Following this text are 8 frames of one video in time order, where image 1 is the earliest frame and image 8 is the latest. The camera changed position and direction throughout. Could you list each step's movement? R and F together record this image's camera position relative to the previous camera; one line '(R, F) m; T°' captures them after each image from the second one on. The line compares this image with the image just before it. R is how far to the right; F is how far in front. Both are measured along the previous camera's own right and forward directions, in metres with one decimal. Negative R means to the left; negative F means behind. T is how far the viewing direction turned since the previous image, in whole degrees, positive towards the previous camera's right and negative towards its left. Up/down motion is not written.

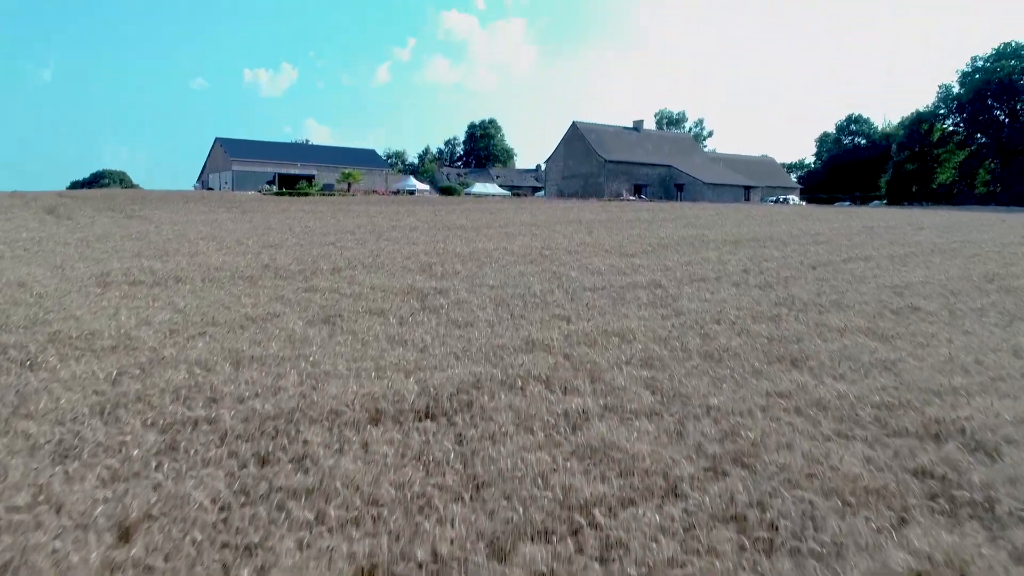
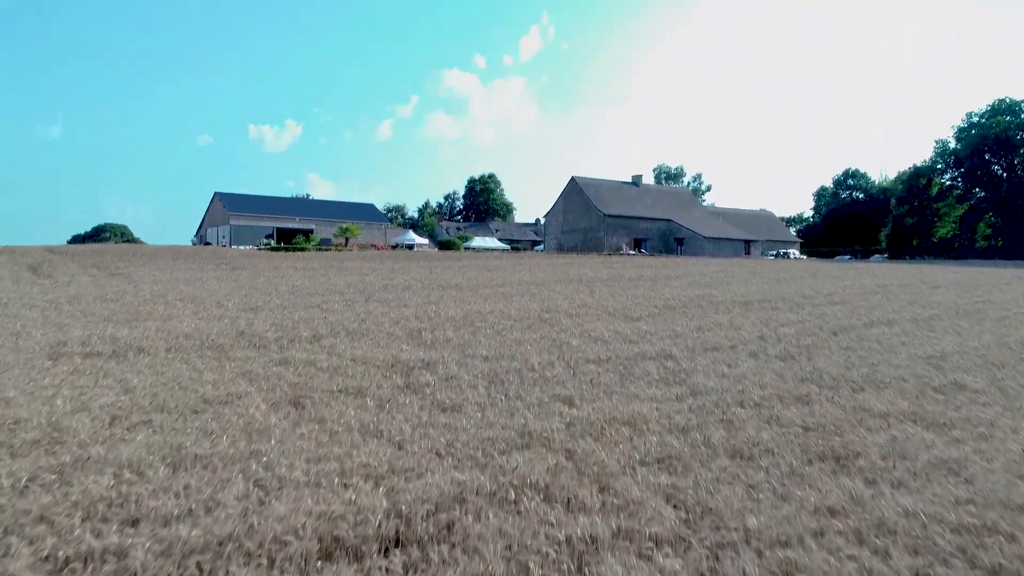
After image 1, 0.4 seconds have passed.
(0.0, +0.5) m; 0°
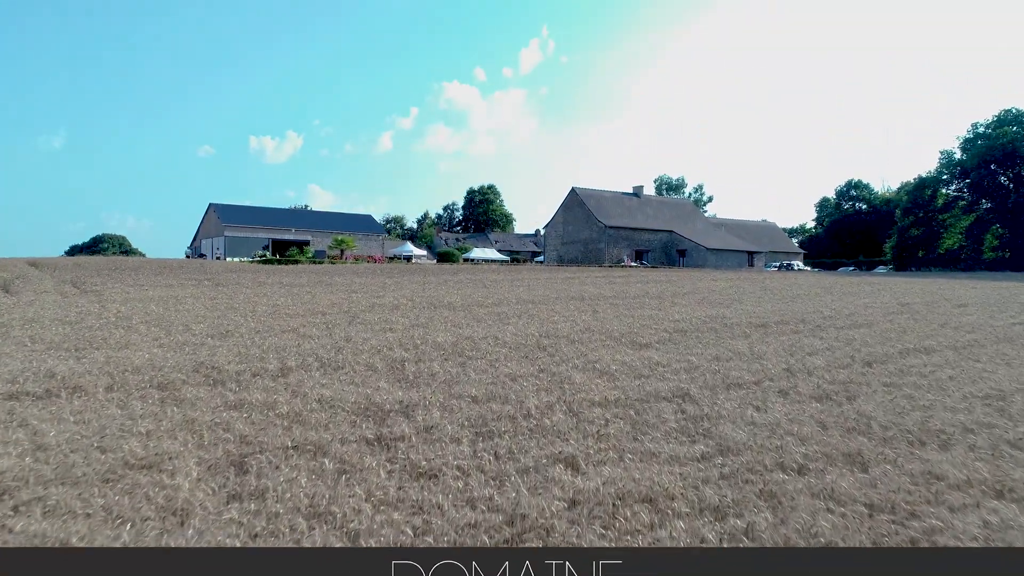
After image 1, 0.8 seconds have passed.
(+0.1, +0.6) m; 0°
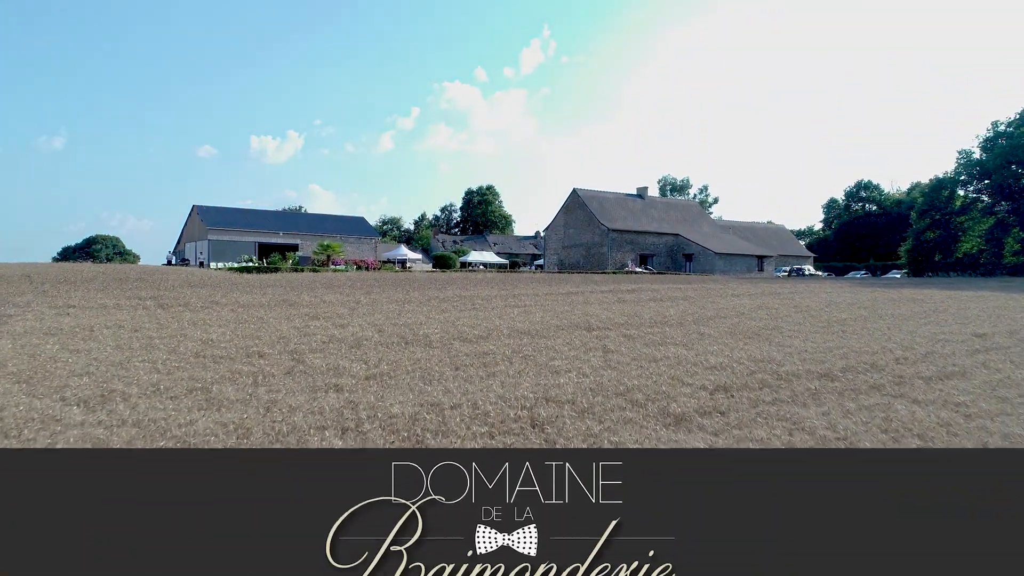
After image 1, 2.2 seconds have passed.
(+0.1, +1.7) m; 0°
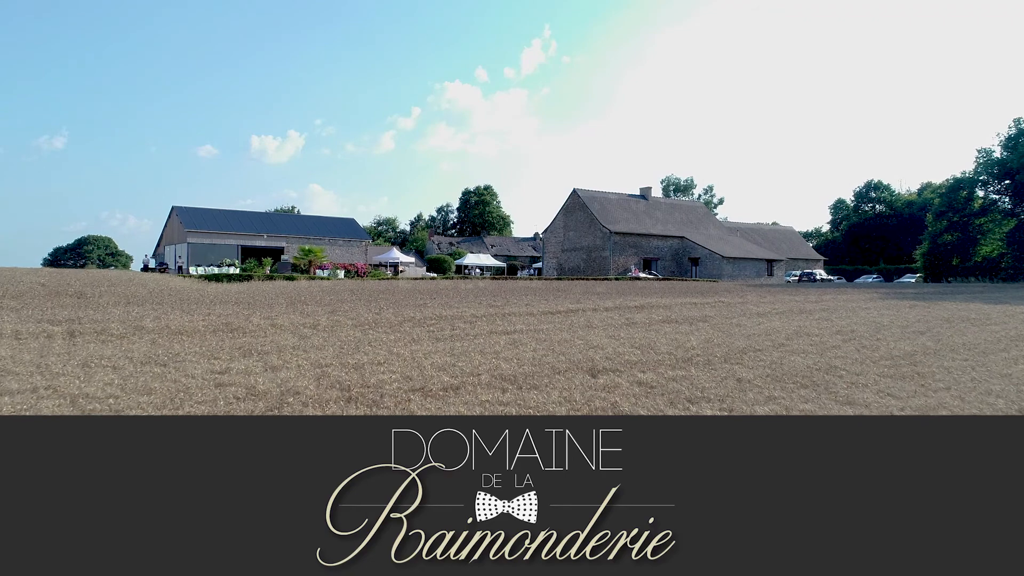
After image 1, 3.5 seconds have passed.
(+0.2, +1.8) m; 0°
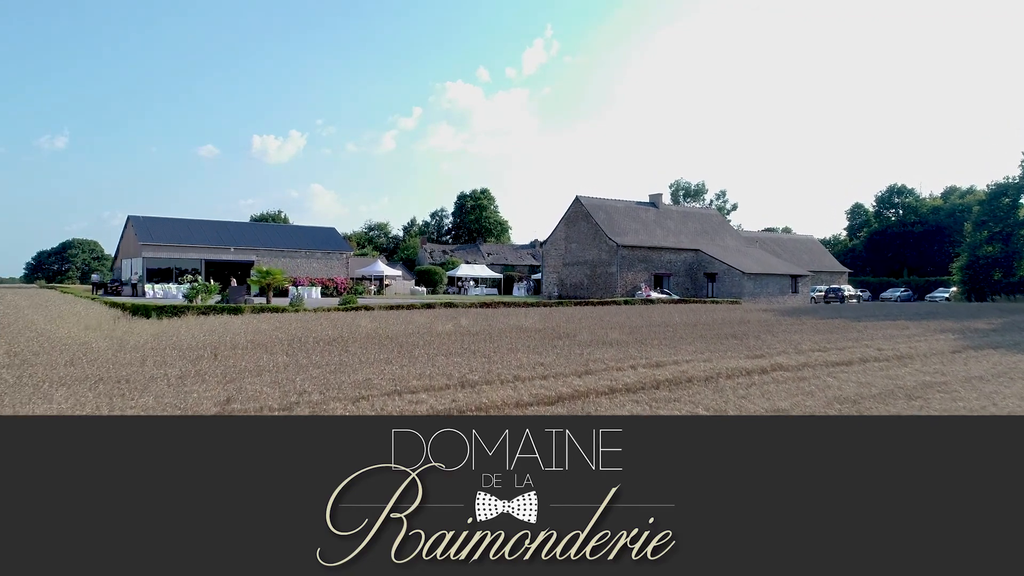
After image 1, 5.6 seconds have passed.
(+0.3, +3.5) m; 0°
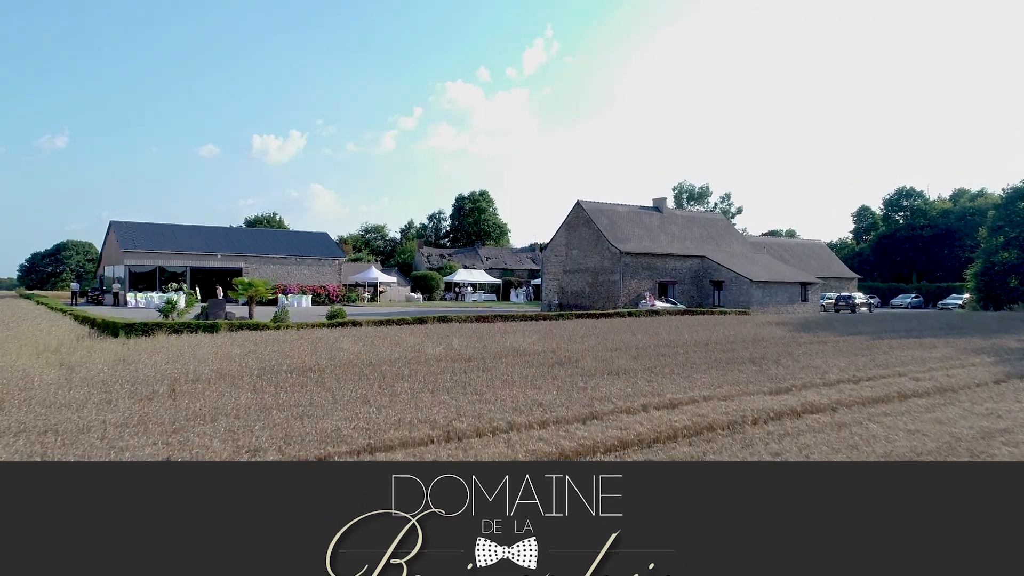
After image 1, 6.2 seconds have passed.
(+0.1, +1.2) m; 0°
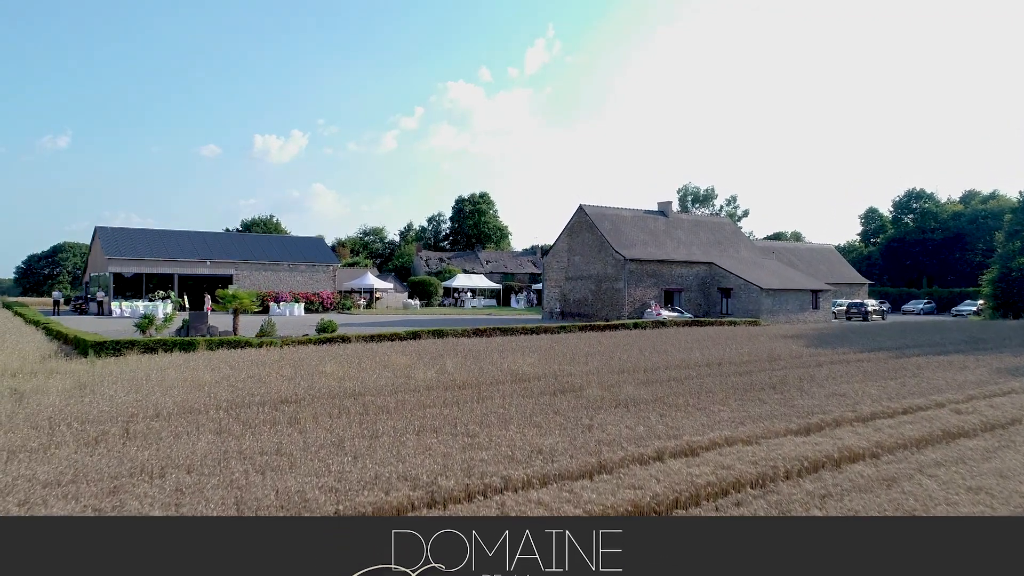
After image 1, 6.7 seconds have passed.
(+0.1, +1.1) m; 0°
